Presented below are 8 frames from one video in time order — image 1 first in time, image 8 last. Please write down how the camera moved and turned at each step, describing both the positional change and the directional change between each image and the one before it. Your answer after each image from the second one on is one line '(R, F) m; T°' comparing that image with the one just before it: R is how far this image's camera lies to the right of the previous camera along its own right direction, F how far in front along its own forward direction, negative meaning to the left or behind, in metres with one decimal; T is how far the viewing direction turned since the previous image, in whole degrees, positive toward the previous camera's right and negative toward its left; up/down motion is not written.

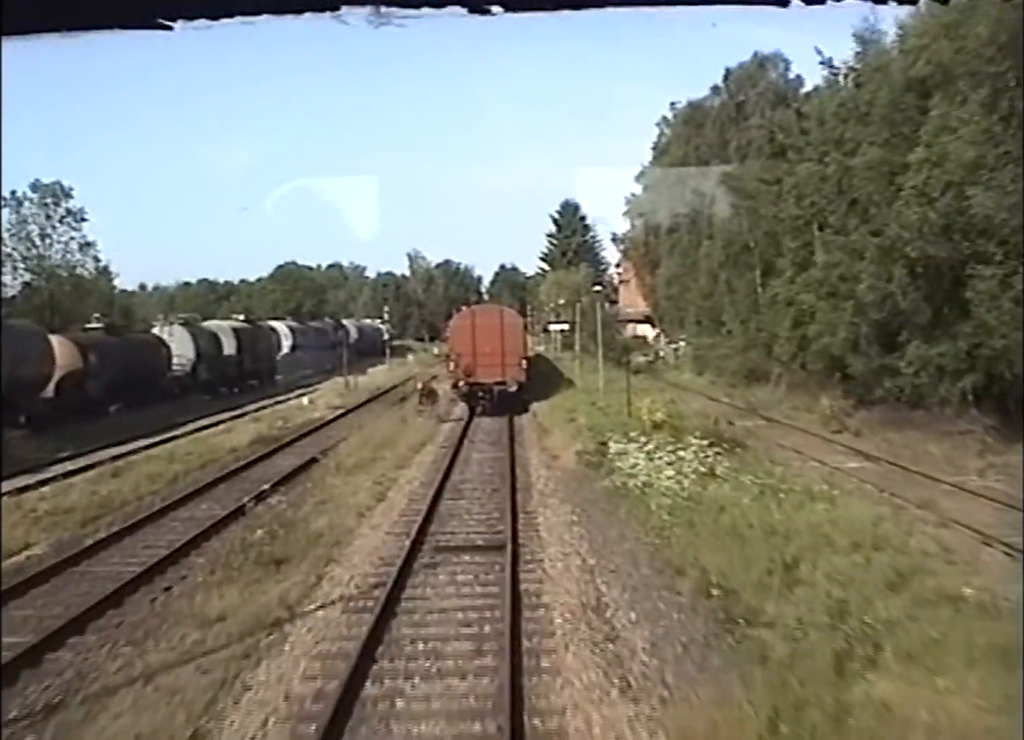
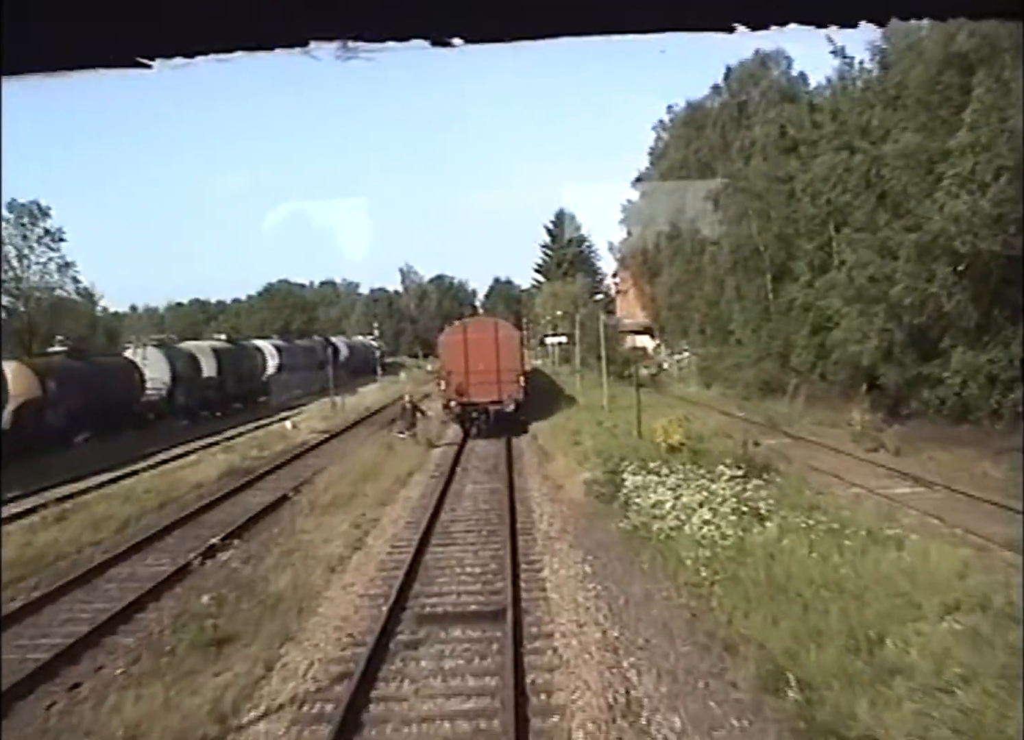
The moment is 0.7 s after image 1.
(0.0, +2.3) m; 0°
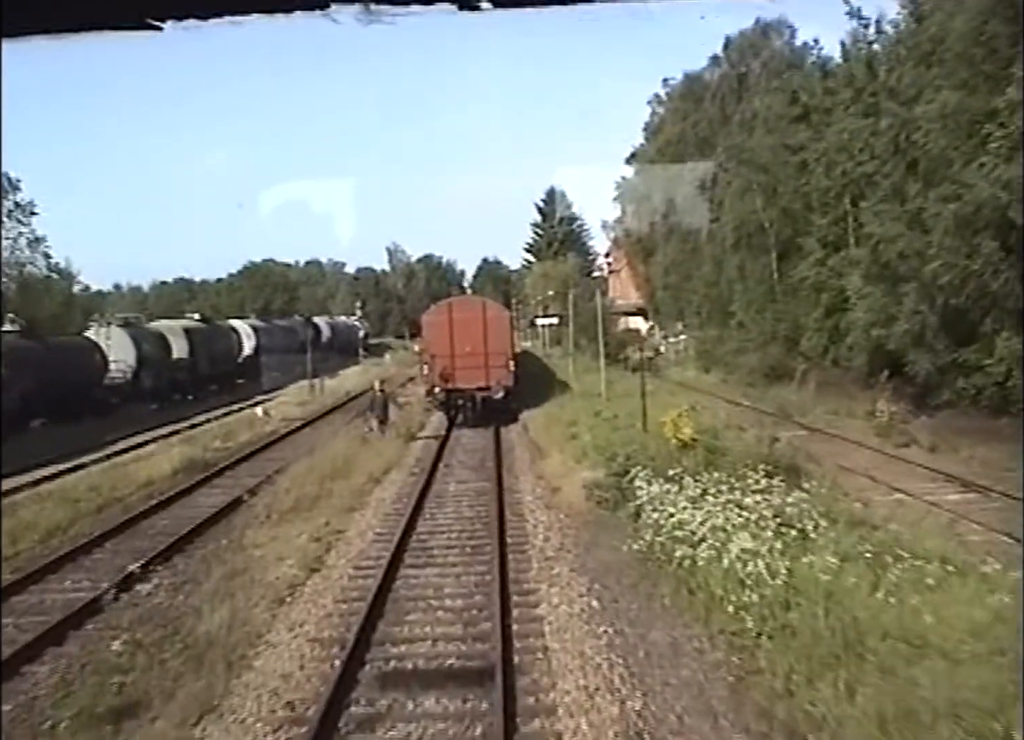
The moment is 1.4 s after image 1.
(0.0, +2.2) m; 0°
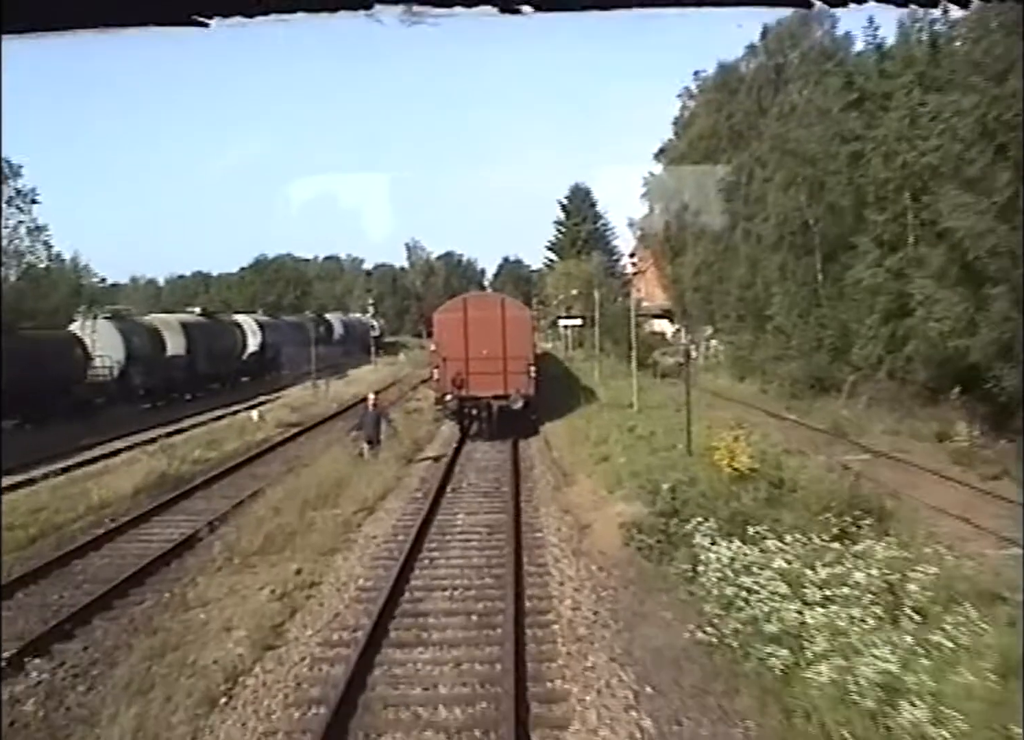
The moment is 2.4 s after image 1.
(0.0, +2.7) m; -1°
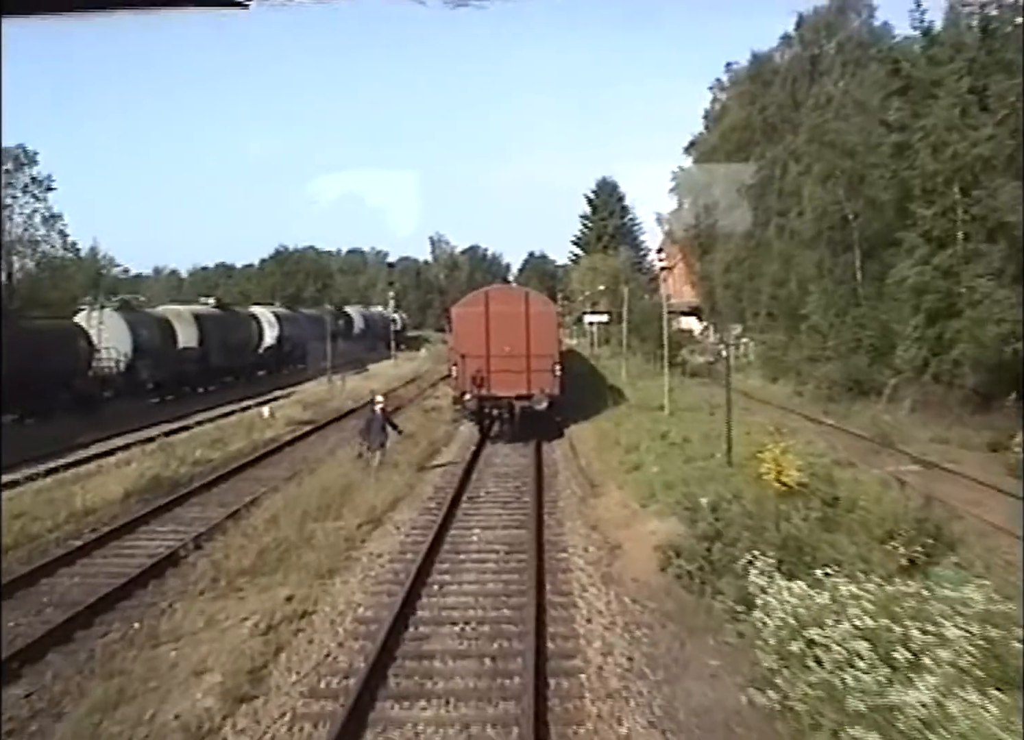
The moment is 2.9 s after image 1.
(0.0, +1.3) m; -1°
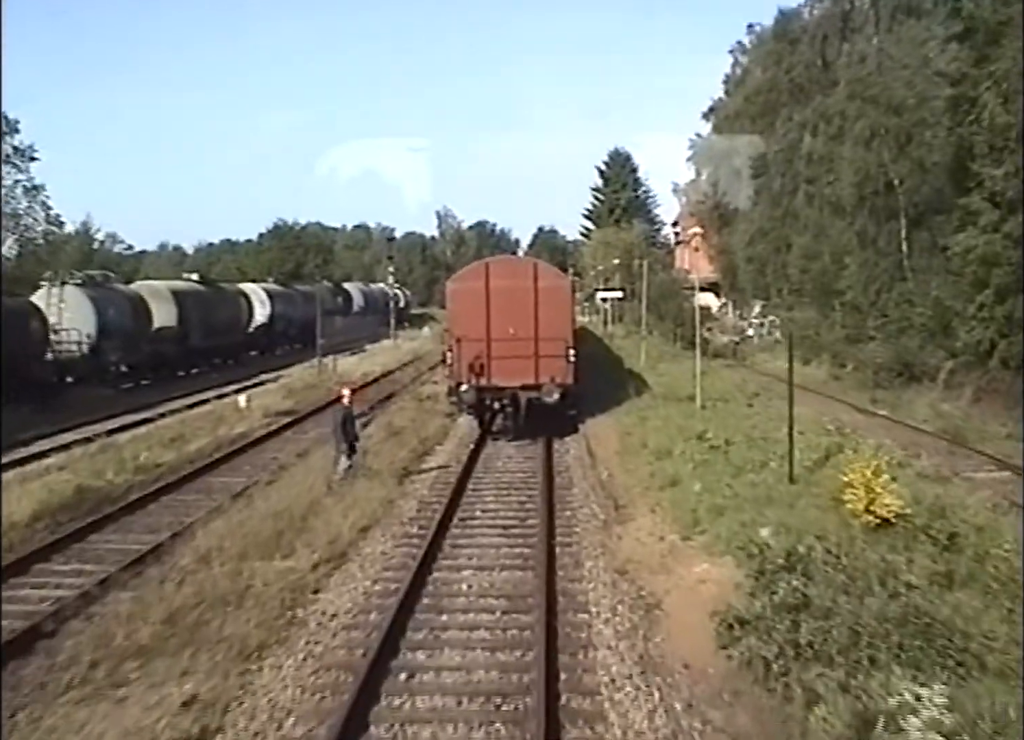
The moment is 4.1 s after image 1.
(0.0, +2.9) m; 0°
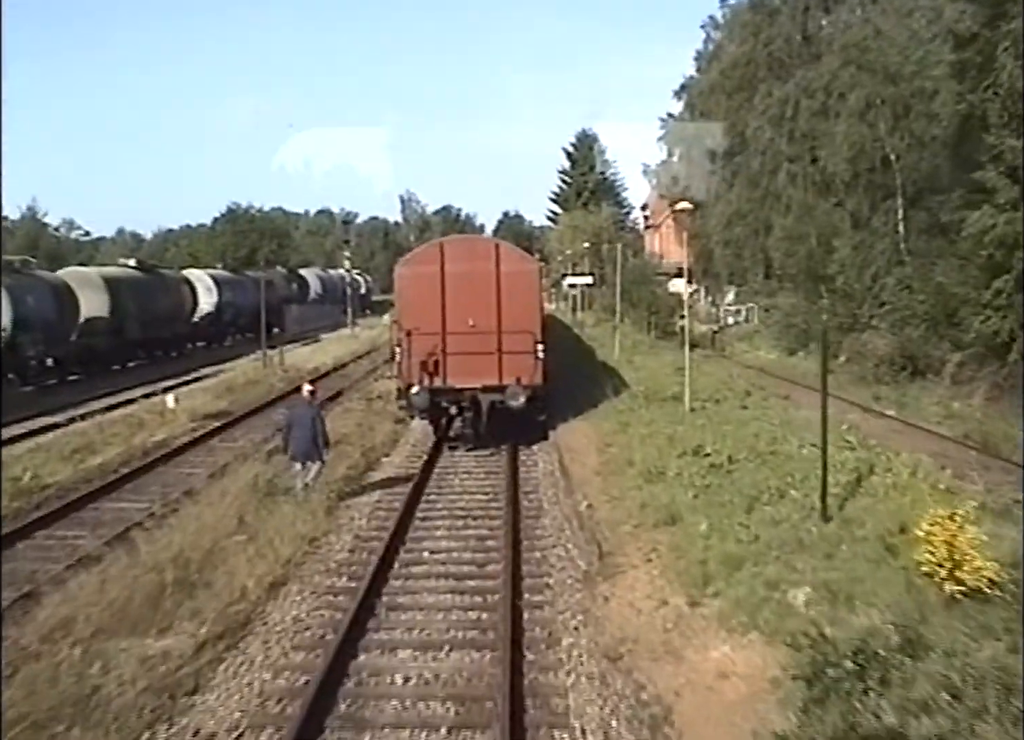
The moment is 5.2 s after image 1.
(+0.1, +2.4) m; +1°
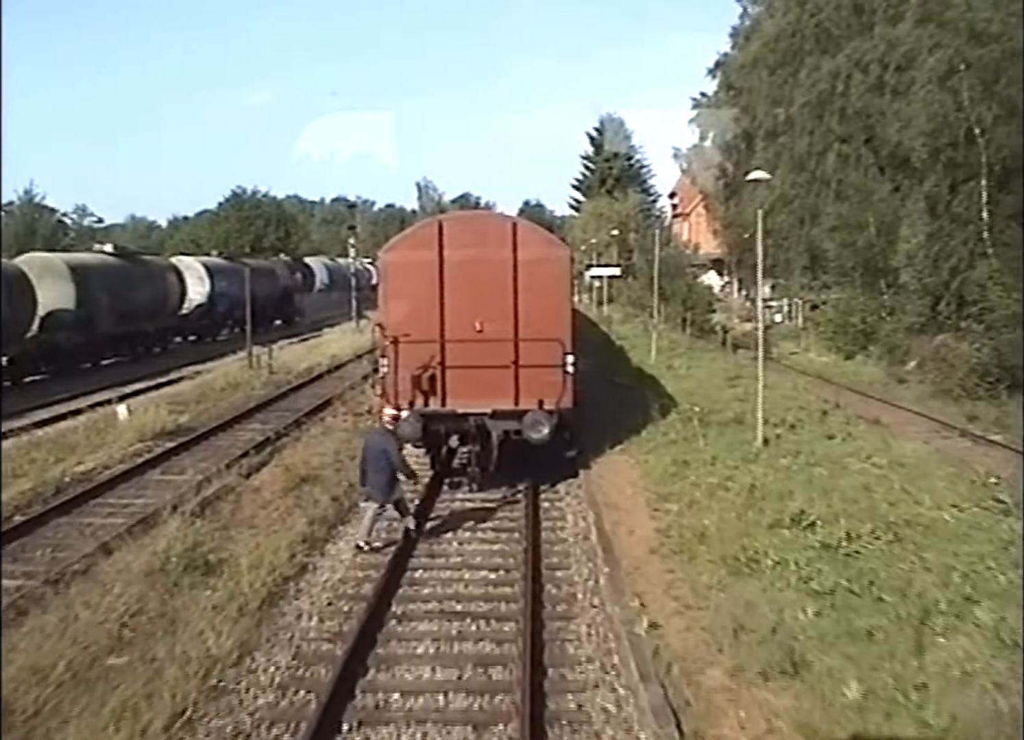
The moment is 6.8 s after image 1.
(0.0, +3.4) m; -1°
